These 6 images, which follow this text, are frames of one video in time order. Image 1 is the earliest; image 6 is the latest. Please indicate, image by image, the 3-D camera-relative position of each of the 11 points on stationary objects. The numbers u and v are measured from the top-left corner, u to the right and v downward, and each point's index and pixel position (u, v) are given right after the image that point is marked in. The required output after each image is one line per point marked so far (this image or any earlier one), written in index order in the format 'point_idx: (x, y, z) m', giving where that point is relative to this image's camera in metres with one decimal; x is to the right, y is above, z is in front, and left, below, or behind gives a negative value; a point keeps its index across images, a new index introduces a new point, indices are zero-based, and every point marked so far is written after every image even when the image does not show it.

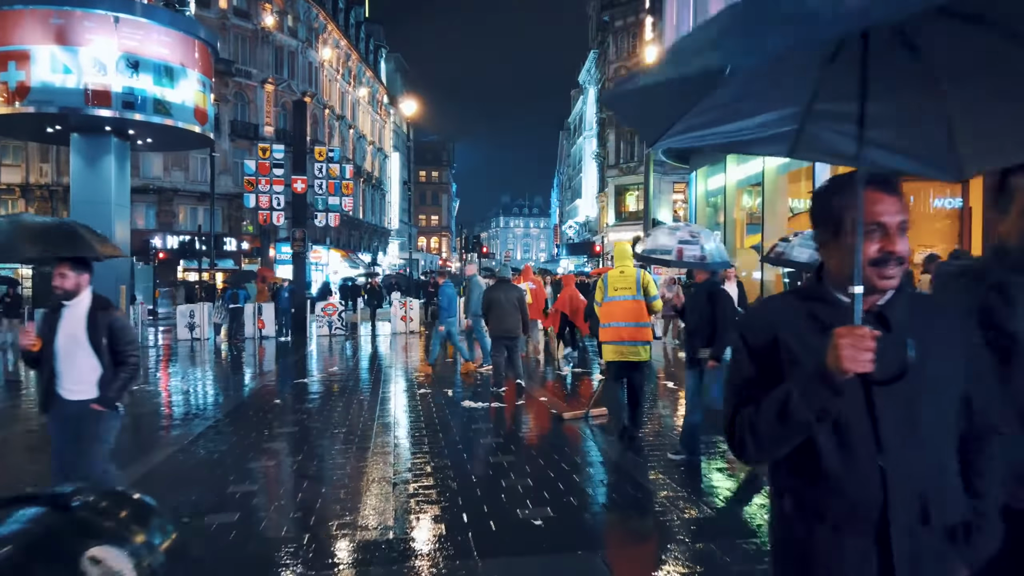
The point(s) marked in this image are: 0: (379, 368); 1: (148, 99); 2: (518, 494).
0: (-3.3, -2.0, +17.4) m
1: (-7.8, +4.0, +14.9) m
2: (+0.1, -1.9, +6.3) m
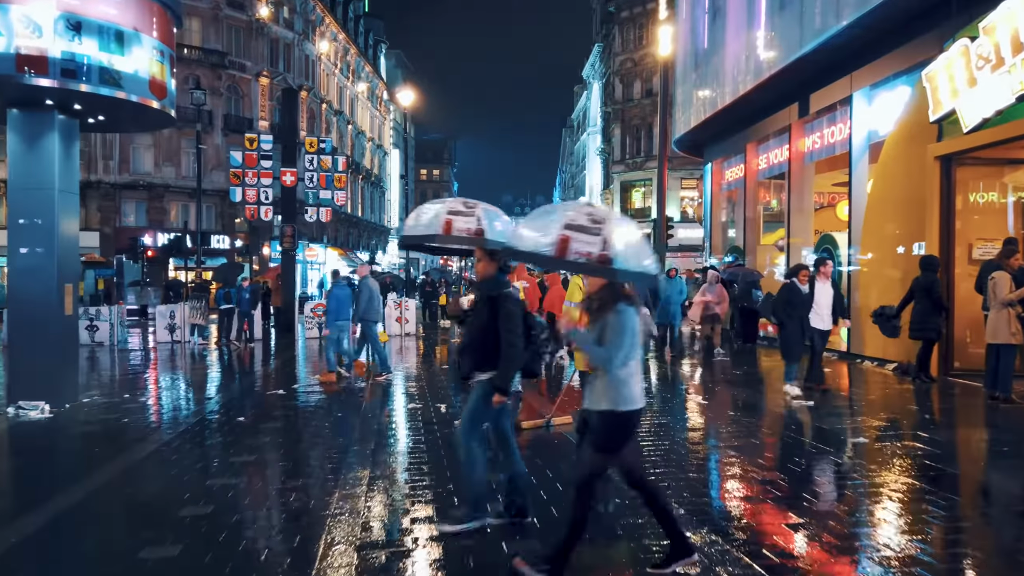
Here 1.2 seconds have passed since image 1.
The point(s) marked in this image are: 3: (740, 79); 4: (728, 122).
0: (-3.2, -2.0, +15.9) m
1: (-7.7, +4.1, +13.5) m
2: (+0.1, -1.9, +4.8) m
3: (+5.6, +5.1, +17.0) m
4: (+6.0, +4.6, +19.3) m
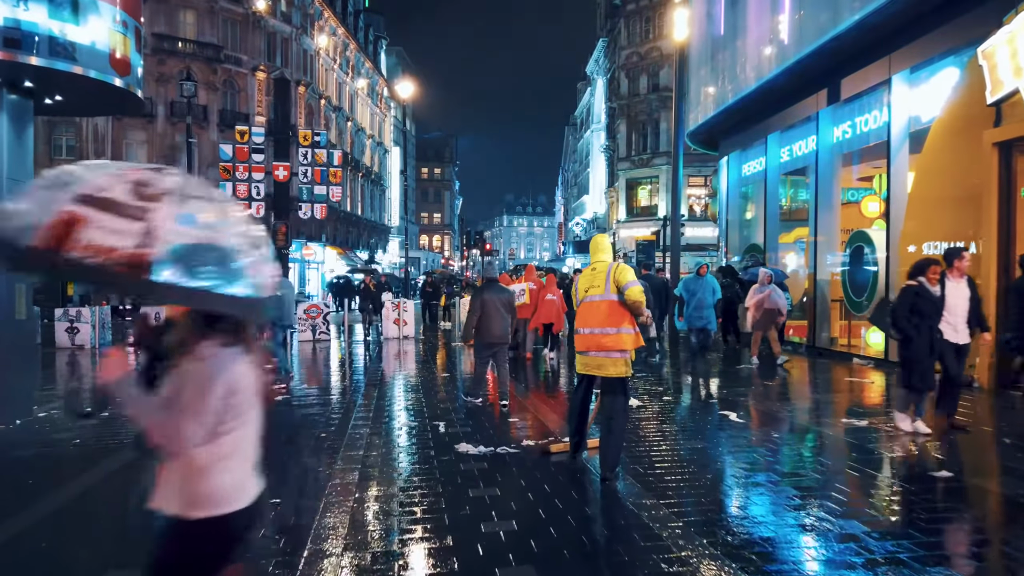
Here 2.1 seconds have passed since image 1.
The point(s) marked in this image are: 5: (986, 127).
0: (-3.1, -2.0, +14.8) m
1: (-7.6, +4.0, +12.4) m
2: (+0.2, -1.9, +3.7) m
3: (+5.7, +5.1, +15.9) m
4: (+6.2, +4.6, +18.2) m
5: (+7.0, +2.4, +10.3) m
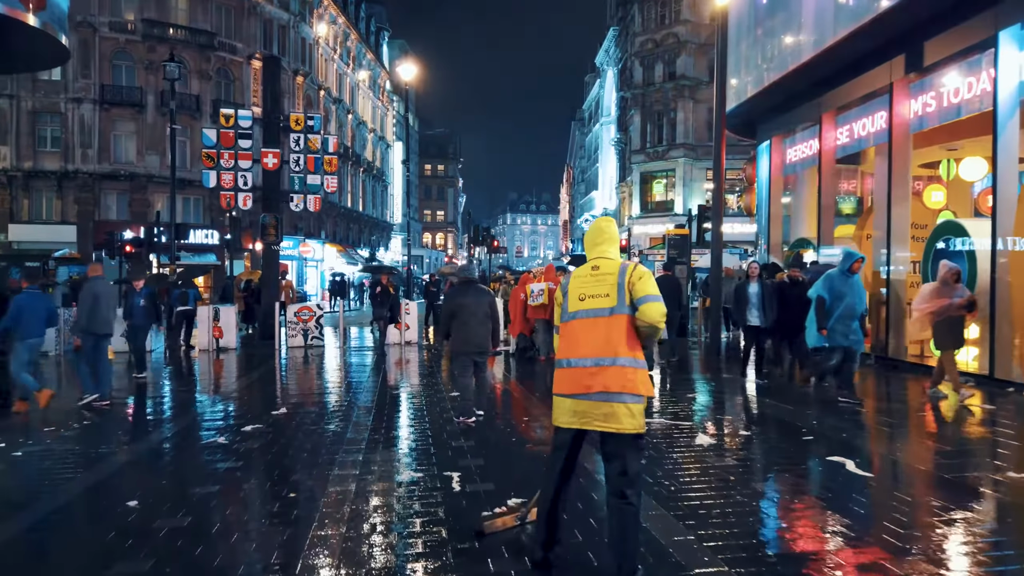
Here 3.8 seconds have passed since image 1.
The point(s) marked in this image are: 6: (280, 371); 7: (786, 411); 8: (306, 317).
0: (-2.7, -2.0, +12.7) m
1: (-7.3, +4.0, +10.3) m
2: (+0.5, -1.9, +1.6) m
3: (+6.1, +5.1, +13.7) m
4: (+6.5, +4.6, +16.0) m
5: (+7.3, +2.4, +8.2) m
6: (-5.4, -1.9, +16.3) m
7: (+3.7, -1.7, +9.4) m
8: (-5.9, -0.8, +20.0) m
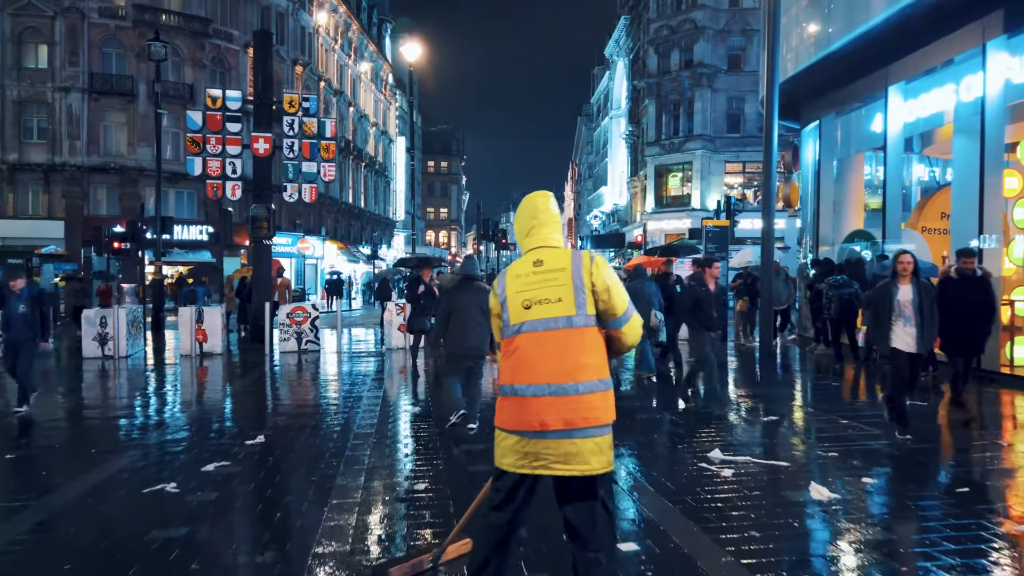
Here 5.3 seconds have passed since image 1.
0: (-2.3, -2.0, +10.9) m
1: (-6.9, +4.1, +8.4) m
2: (+0.9, -1.9, -0.3) m
3: (+6.5, +5.1, +11.8) m
4: (+6.9, +4.6, +14.1) m
5: (+7.7, +2.4, +6.3) m
6: (-5.0, -1.9, +14.5) m
7: (+4.1, -1.7, +7.5) m
8: (-5.5, -0.8, +18.2) m
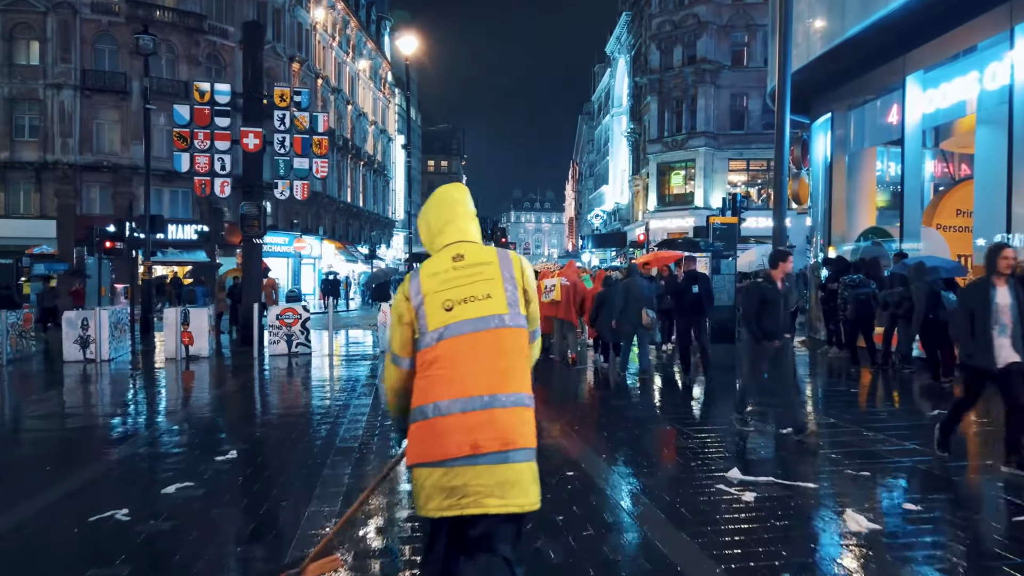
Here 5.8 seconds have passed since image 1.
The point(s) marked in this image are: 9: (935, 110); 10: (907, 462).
0: (-2.4, -2.0, +10.2) m
1: (-6.9, +4.0, +7.8) m
2: (+0.8, -1.9, -0.9) m
3: (+6.4, +5.1, +11.2) m
4: (+6.9, +4.6, +13.5) m
5: (+7.7, +2.4, +5.6) m
6: (-5.0, -1.9, +13.9) m
7: (+4.0, -1.7, +6.9) m
8: (-5.5, -0.8, +17.5) m
9: (+7.5, +3.1, +12.3) m
10: (+3.7, -1.6, +6.5) m
